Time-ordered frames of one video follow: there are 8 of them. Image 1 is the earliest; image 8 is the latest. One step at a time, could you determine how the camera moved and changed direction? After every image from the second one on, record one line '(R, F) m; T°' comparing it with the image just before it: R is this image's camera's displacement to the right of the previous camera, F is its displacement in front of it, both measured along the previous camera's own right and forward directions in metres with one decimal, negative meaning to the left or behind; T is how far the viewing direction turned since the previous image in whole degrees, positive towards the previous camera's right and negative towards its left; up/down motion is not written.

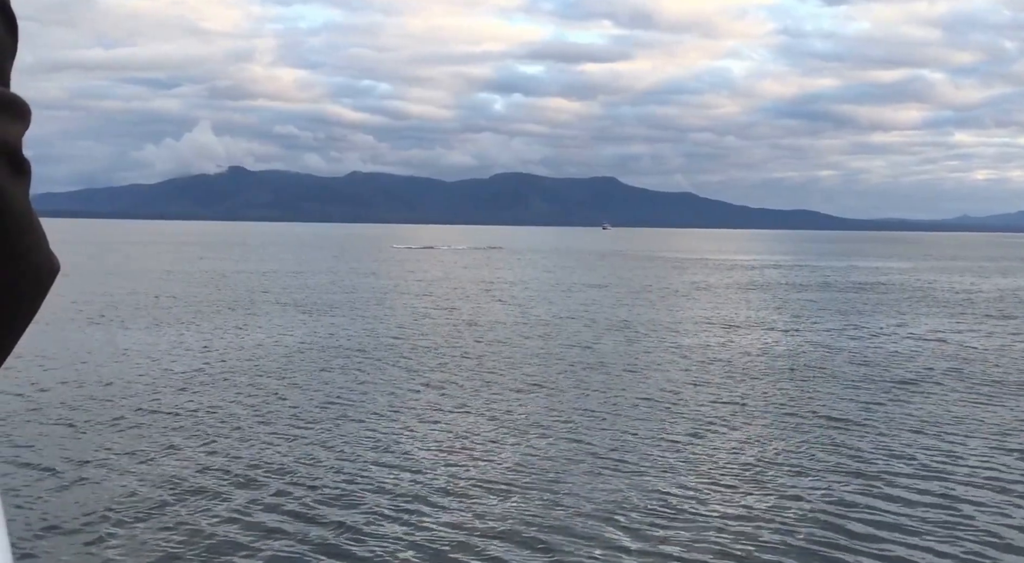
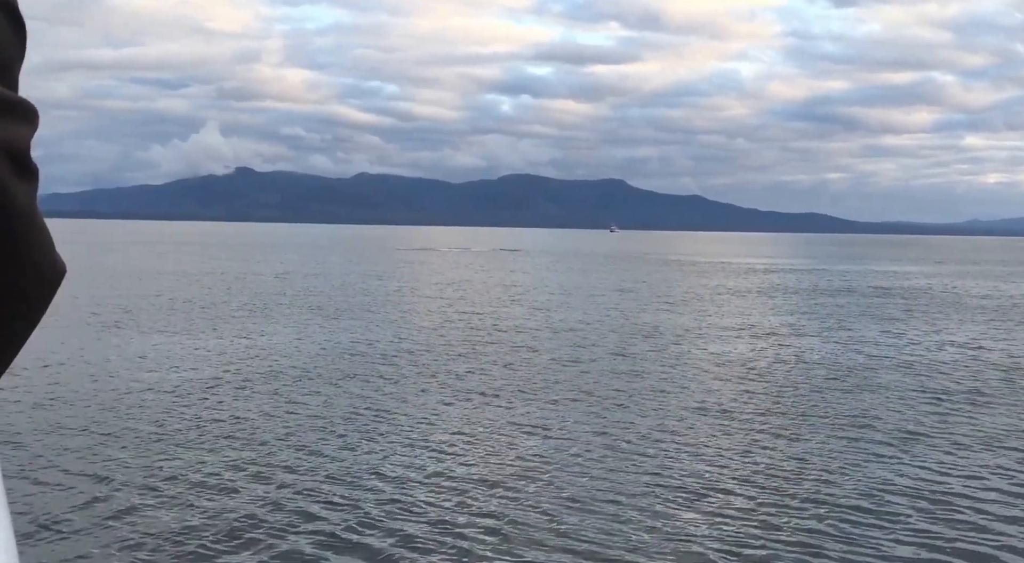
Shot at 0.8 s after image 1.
(-0.9, +1.2) m; 0°
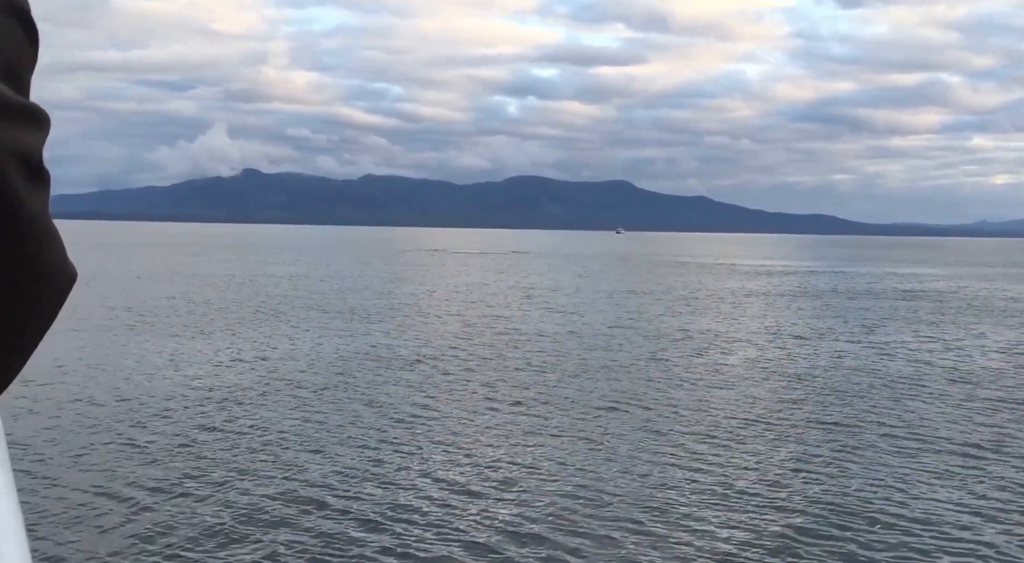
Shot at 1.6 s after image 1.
(-1.2, +0.2) m; 0°
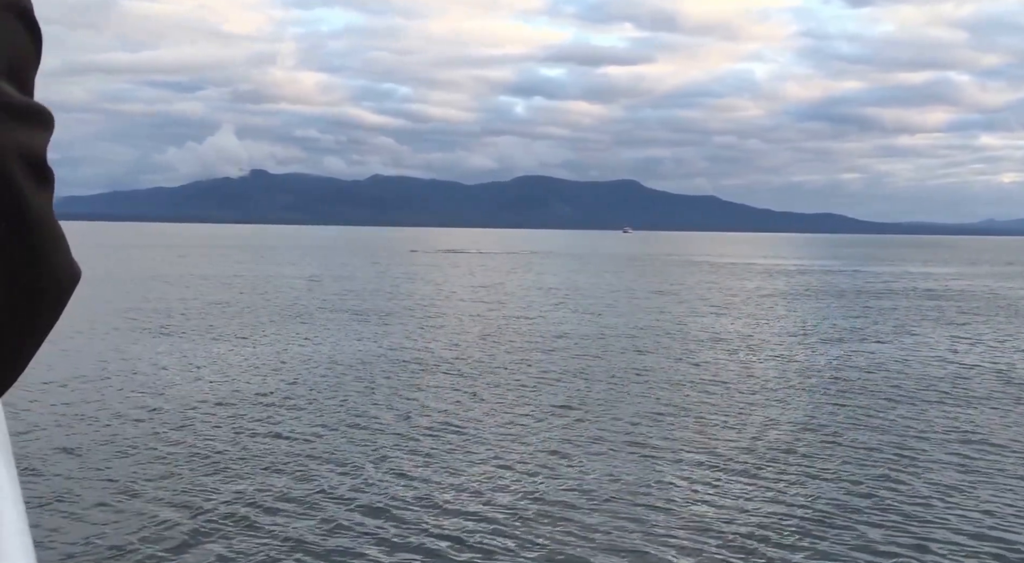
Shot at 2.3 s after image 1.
(-1.2, -0.1) m; 0°
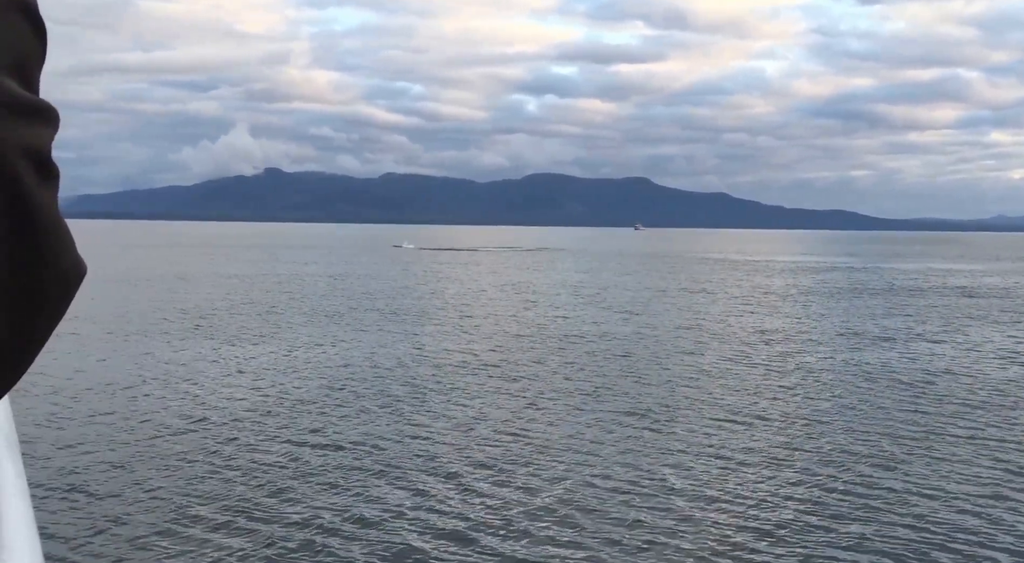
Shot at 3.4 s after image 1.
(-2.3, -1.3) m; 0°
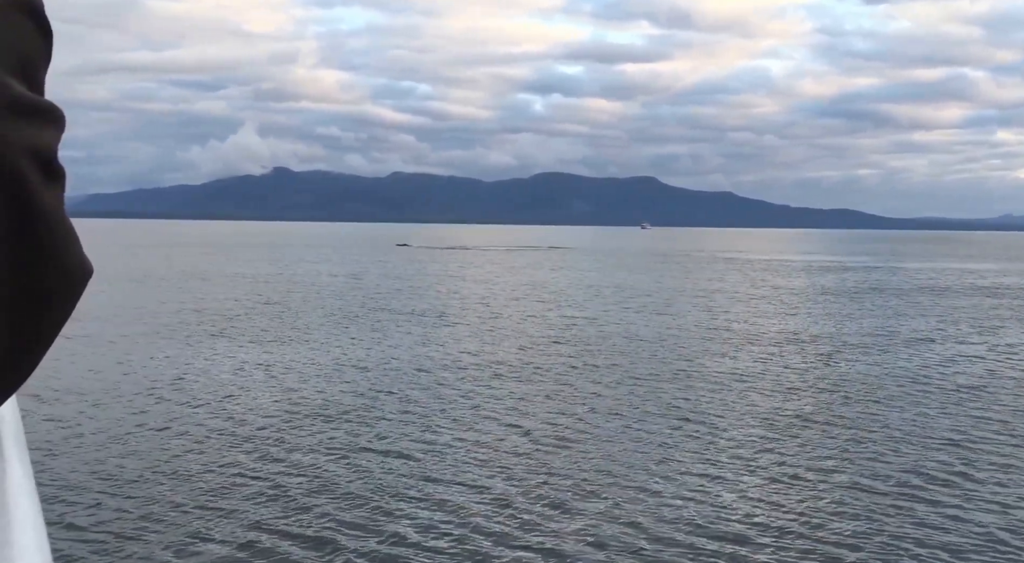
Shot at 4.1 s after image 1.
(-1.7, -0.9) m; 0°
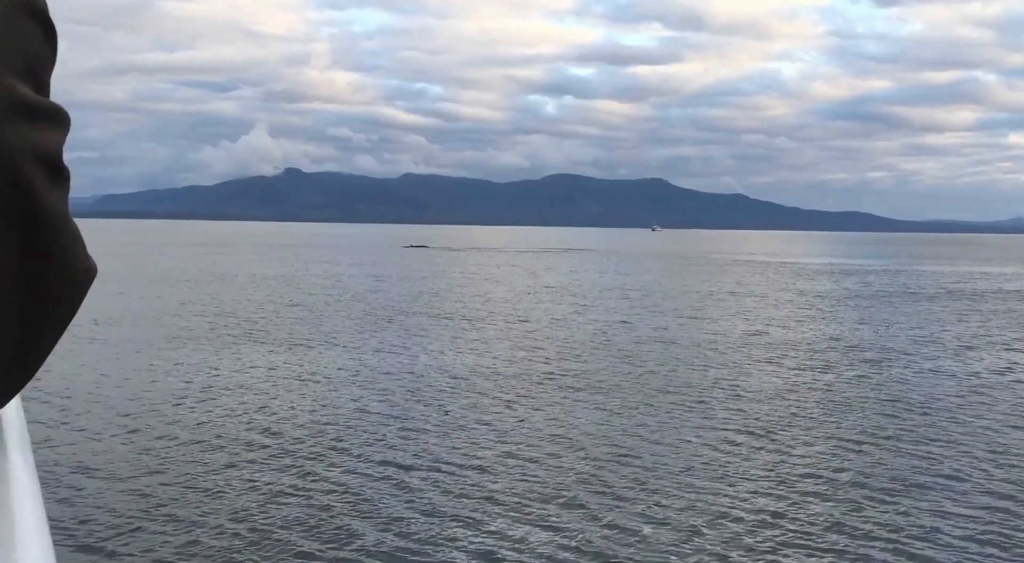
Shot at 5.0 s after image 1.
(-1.9, -0.1) m; 0°
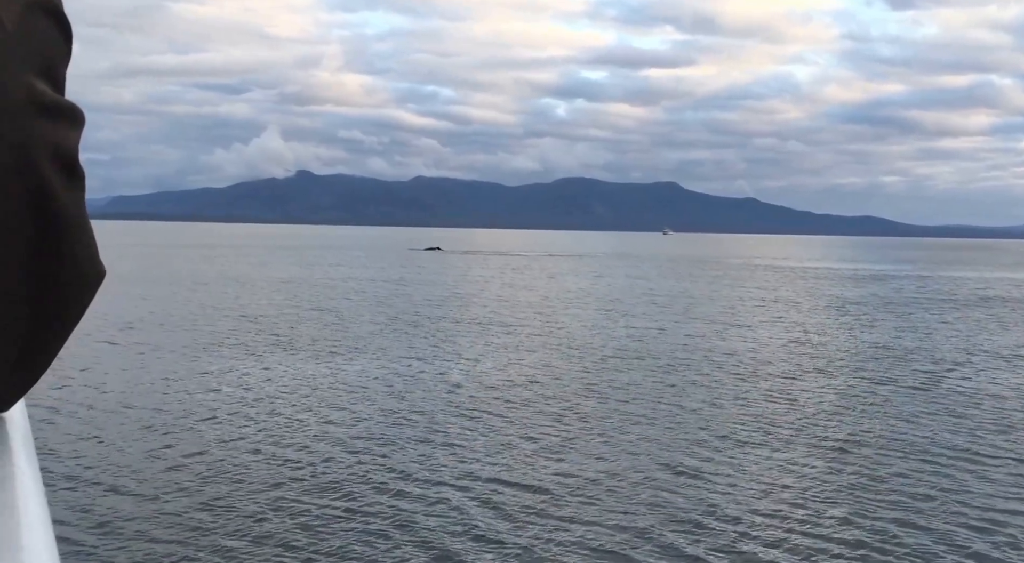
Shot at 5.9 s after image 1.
(-2.0, +0.9) m; 0°
